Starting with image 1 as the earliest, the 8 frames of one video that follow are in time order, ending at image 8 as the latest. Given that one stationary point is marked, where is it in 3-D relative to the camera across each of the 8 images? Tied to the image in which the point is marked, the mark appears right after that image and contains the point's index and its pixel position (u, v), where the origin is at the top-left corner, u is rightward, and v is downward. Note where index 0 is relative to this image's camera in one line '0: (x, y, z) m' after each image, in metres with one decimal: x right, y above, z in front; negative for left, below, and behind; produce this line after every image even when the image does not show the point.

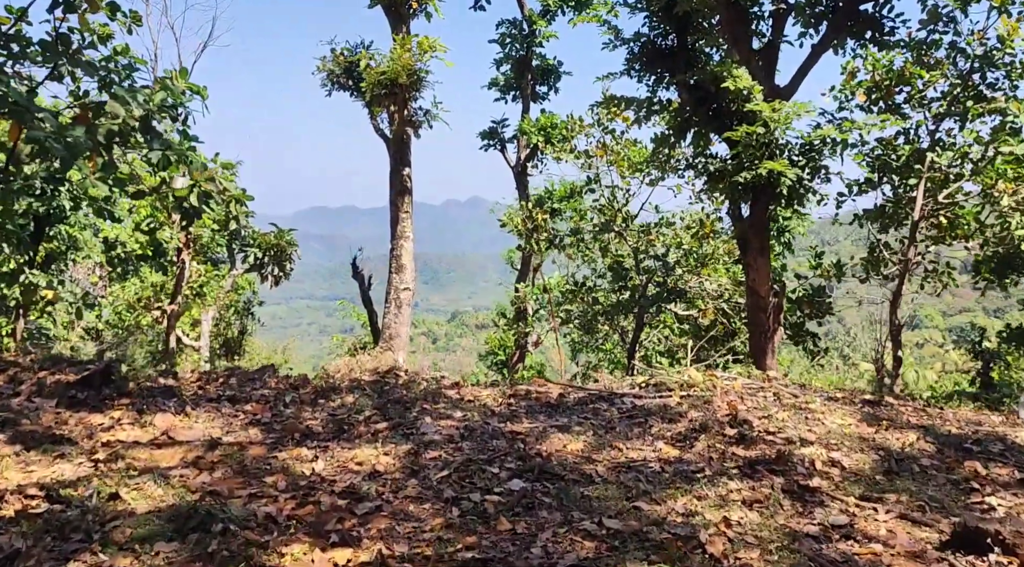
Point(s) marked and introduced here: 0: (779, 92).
0: (+2.6, +1.8, +8.3) m
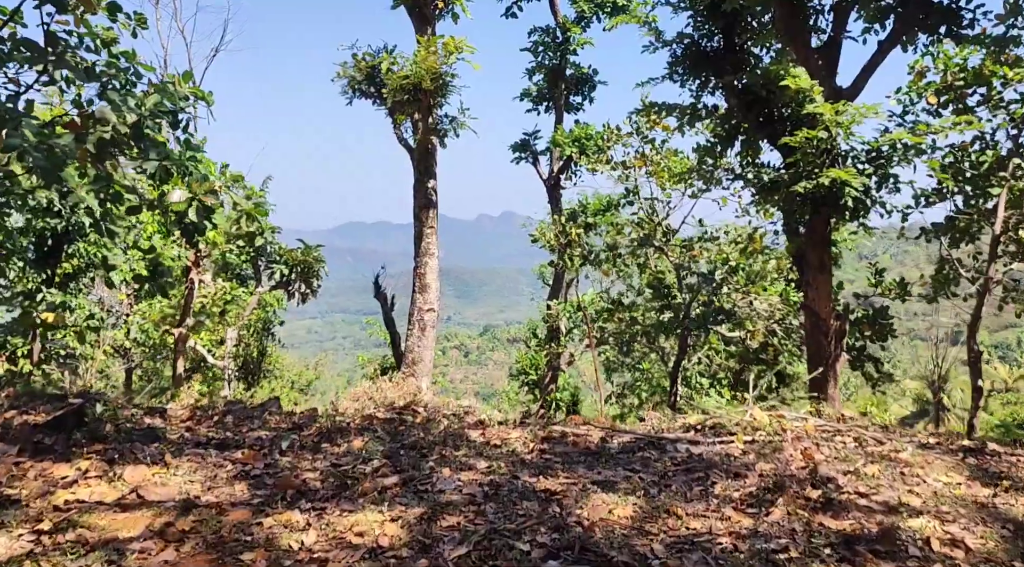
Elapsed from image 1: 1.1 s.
0: (+2.9, +1.6, +7.6) m
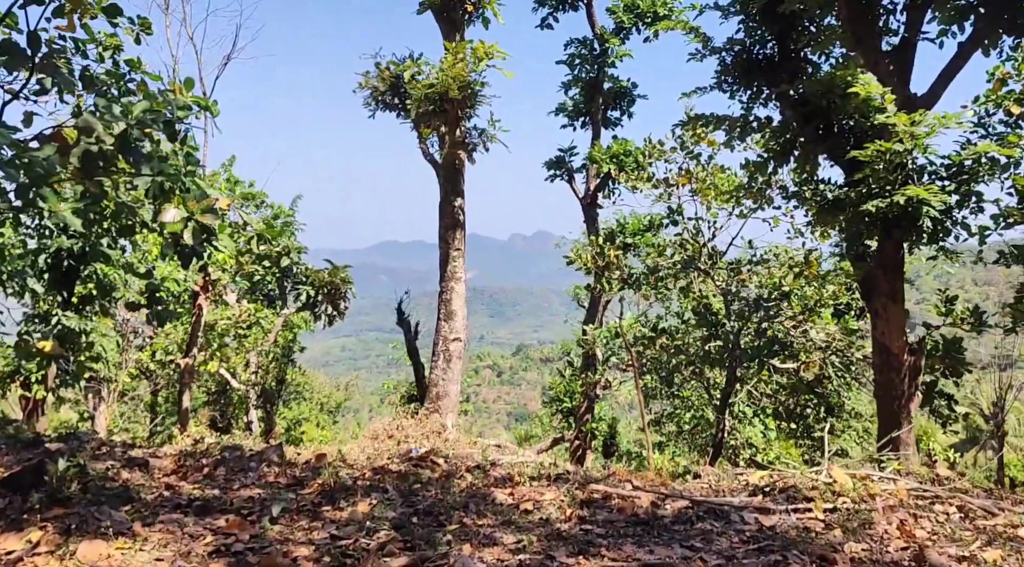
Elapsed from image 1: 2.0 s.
0: (+3.1, +1.4, +6.8) m
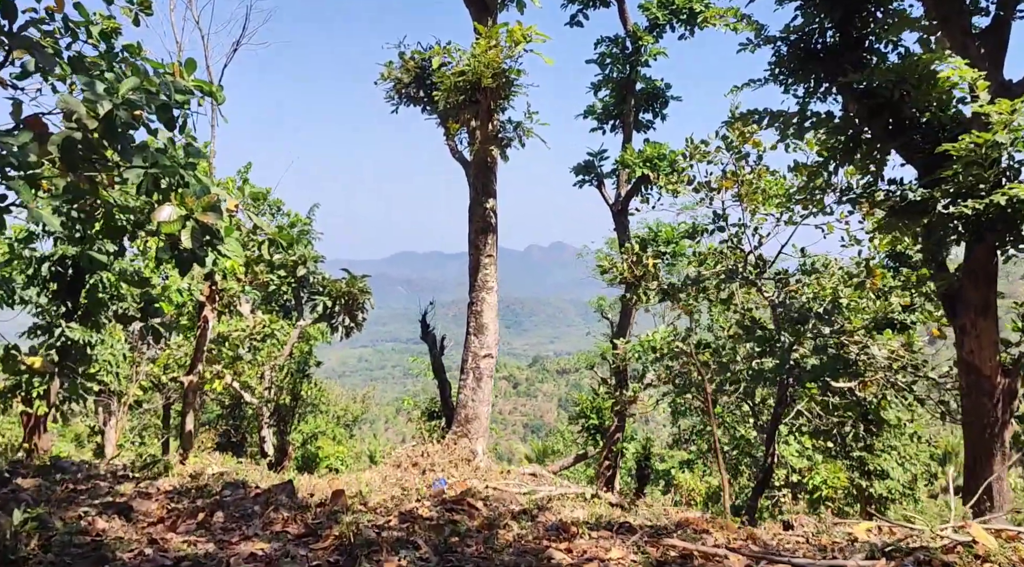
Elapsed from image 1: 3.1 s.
0: (+3.4, +1.3, +6.1) m
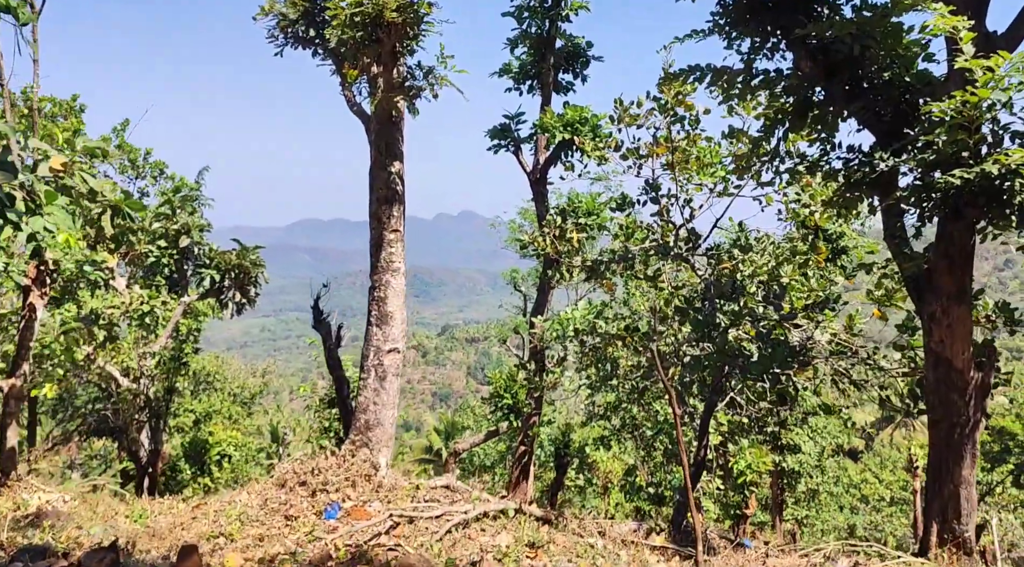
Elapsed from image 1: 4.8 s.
0: (+2.9, +1.4, +5.3) m
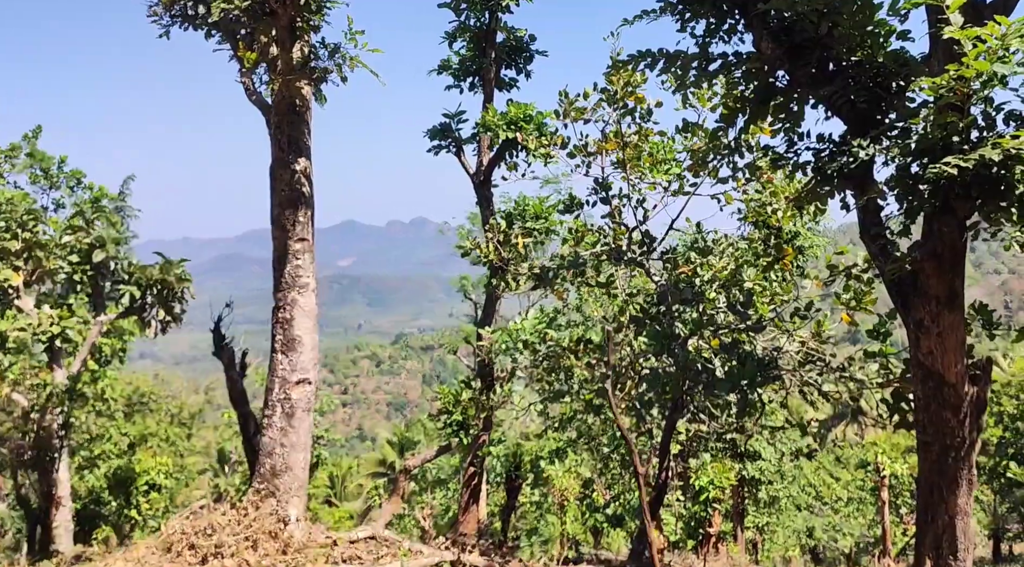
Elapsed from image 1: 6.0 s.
0: (+2.5, +1.4, +4.7) m
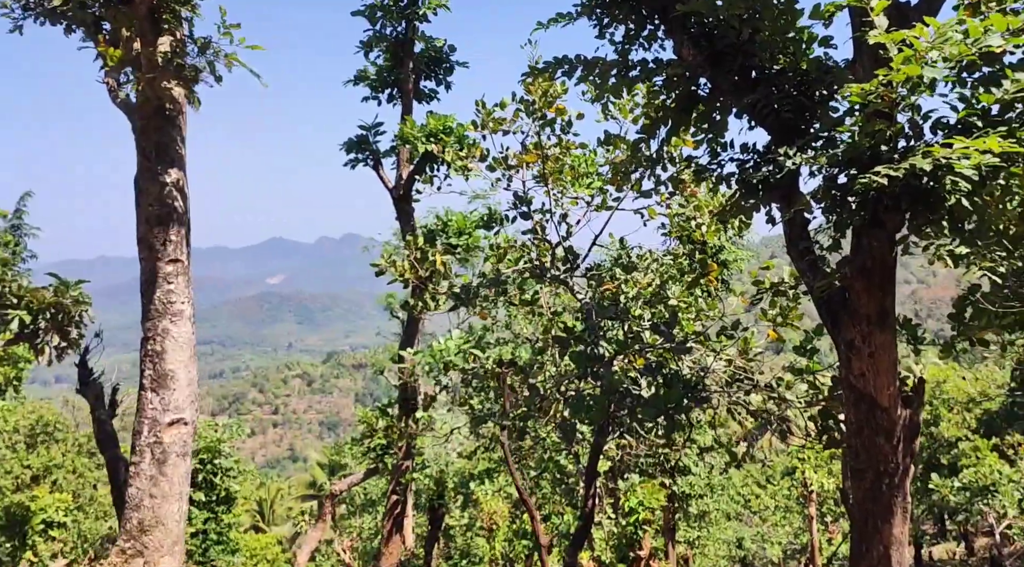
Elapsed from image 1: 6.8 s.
0: (+2.0, +1.3, +4.5) m
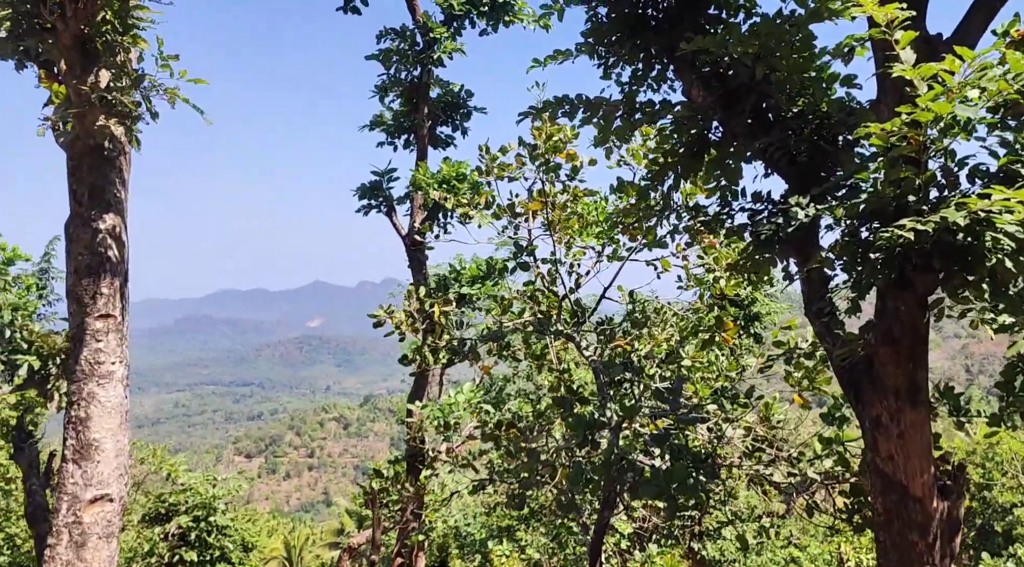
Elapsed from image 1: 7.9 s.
0: (+1.9, +1.0, +4.0) m
